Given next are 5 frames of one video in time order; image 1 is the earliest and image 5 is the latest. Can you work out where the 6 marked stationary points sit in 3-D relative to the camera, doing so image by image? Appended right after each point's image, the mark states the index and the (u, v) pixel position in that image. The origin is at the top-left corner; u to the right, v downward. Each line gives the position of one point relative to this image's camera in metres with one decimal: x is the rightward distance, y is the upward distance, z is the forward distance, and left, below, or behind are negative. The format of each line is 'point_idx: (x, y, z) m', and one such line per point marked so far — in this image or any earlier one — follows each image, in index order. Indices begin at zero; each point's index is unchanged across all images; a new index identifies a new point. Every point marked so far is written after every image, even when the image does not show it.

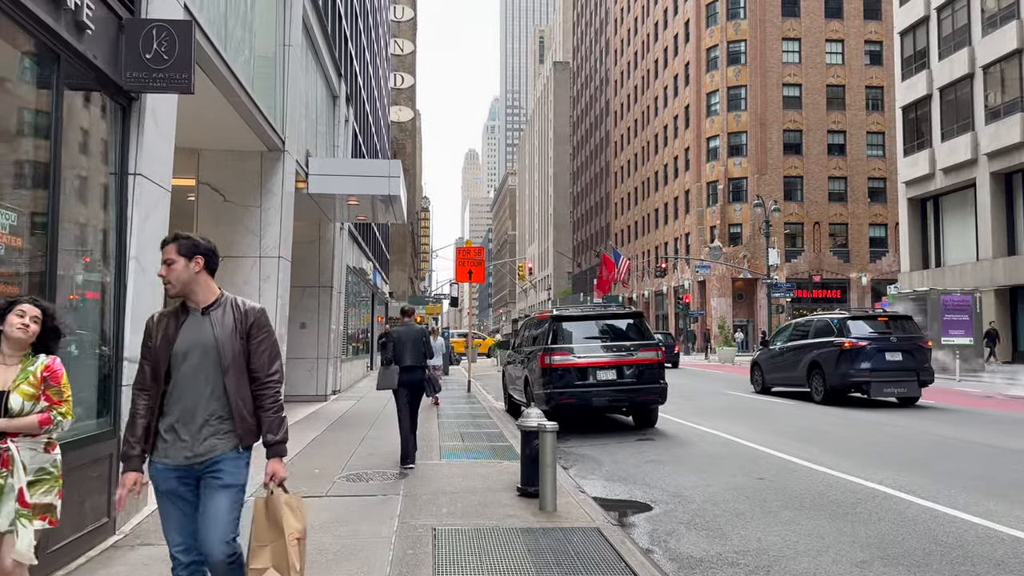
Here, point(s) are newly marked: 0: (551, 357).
0: (+0.5, -1.0, +11.7) m
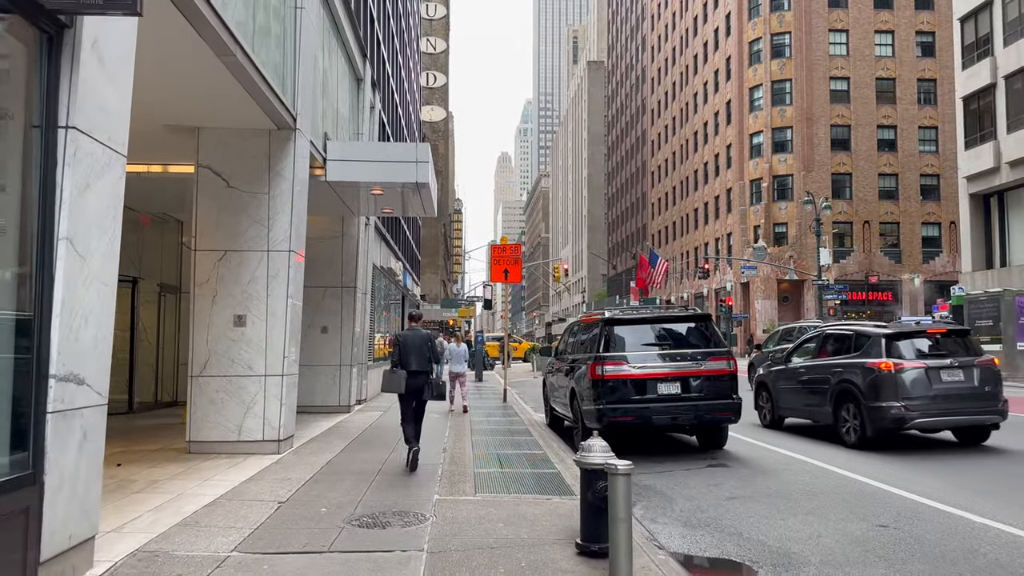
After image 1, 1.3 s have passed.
0: (+1.1, -1.0, +10.0) m
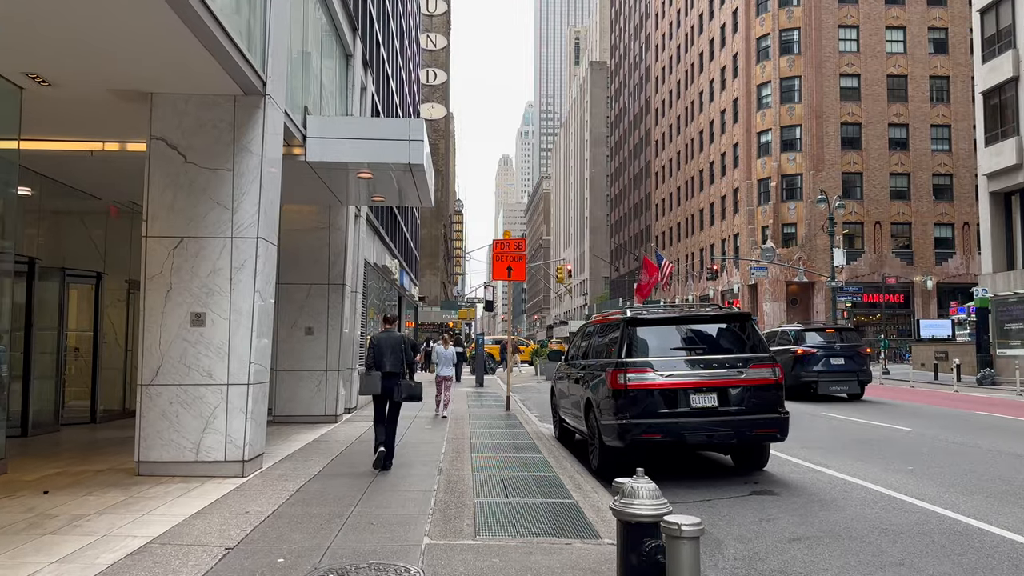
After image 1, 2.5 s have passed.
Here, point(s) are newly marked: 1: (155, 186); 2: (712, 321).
0: (+1.2, -0.9, +8.5) m
1: (-3.7, +1.1, +8.5) m
2: (+2.2, -0.3, +8.8) m
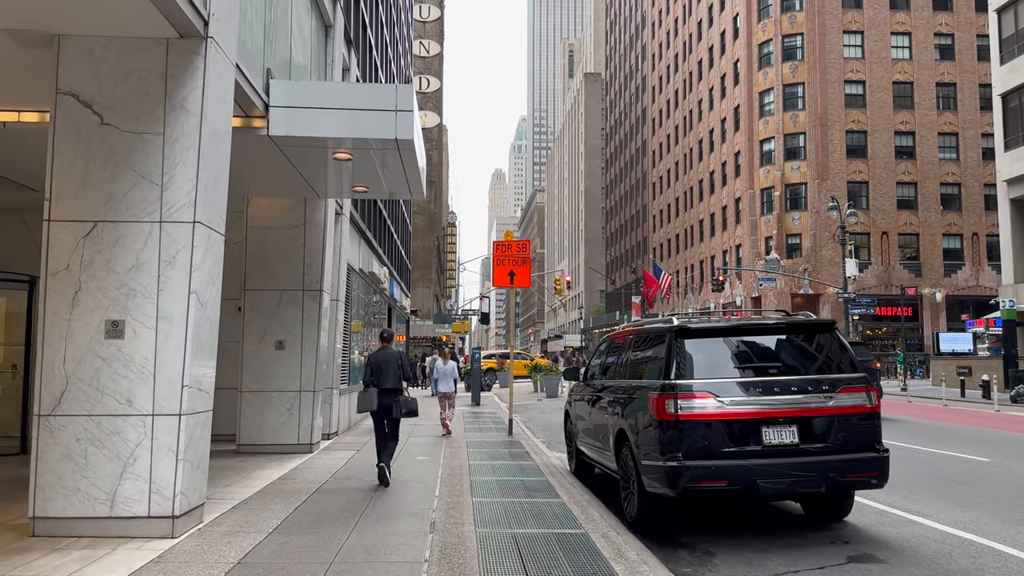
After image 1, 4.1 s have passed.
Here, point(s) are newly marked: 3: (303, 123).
0: (+1.3, -0.9, +6.5) m
1: (-3.6, +1.0, +6.5) m
2: (+2.3, -0.3, +6.9) m
3: (-2.2, +1.7, +8.6) m
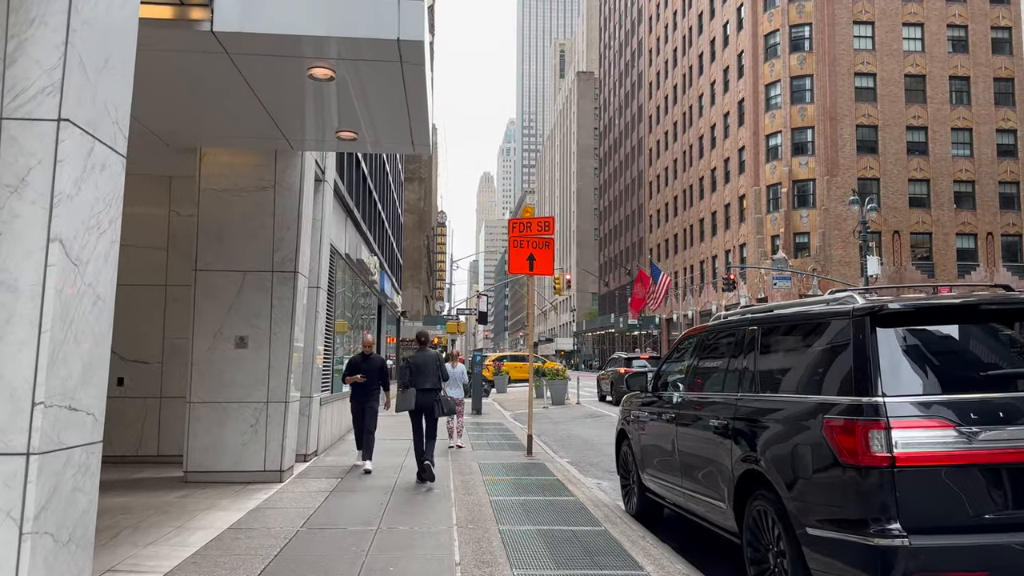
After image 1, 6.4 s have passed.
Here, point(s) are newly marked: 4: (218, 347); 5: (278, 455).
0: (+1.7, -0.7, +3.9) m
1: (-3.1, +1.3, +3.7) m
2: (+2.7, -0.1, +4.3) m
3: (-1.8, +2.0, +5.9) m
4: (-3.3, -0.7, +9.2) m
5: (-2.6, -1.9, +9.2) m
